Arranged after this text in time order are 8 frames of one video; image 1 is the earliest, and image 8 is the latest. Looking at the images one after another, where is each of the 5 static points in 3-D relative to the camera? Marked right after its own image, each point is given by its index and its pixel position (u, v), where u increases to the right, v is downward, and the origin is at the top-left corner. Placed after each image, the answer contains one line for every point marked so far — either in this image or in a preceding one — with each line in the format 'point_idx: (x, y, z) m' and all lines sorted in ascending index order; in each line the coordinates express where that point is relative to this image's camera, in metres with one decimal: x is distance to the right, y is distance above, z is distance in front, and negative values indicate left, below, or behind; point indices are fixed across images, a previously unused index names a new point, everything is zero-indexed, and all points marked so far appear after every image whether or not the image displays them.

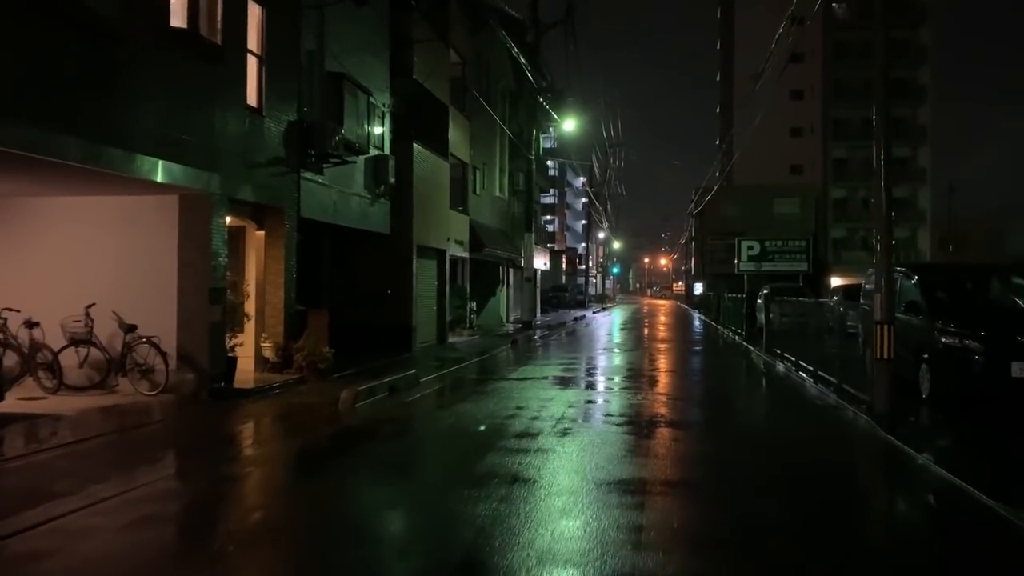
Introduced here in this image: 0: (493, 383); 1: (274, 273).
0: (-0.5, -2.0, +18.1) m
1: (-4.5, +0.3, +16.1) m
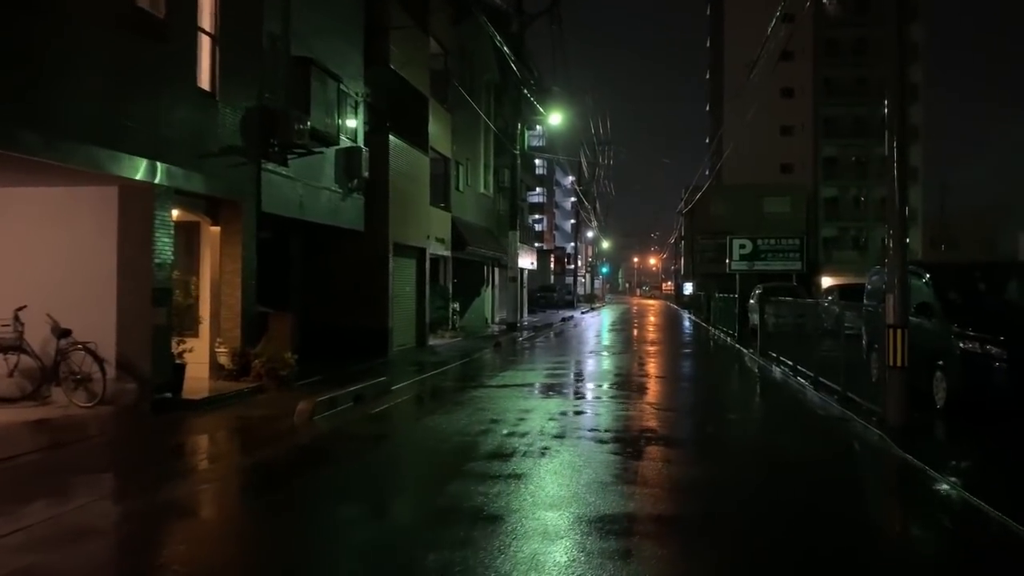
0: (-0.9, -2.0, +16.8) m
1: (-4.9, +0.3, +14.8) m
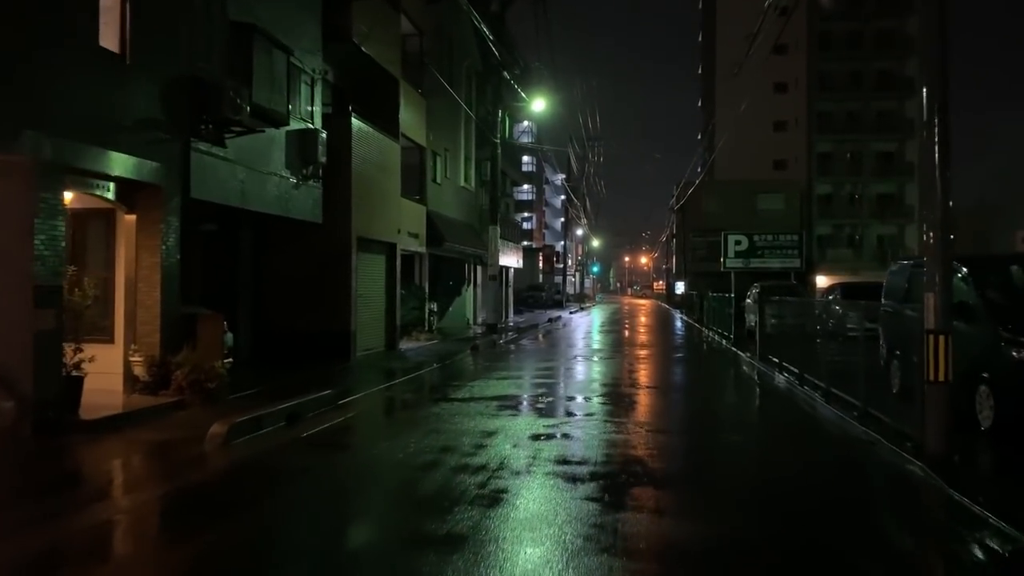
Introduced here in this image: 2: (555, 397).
0: (-1.4, -2.0, +14.7) m
1: (-5.4, +0.3, +12.7) m
2: (+0.7, -1.8, +14.6) m
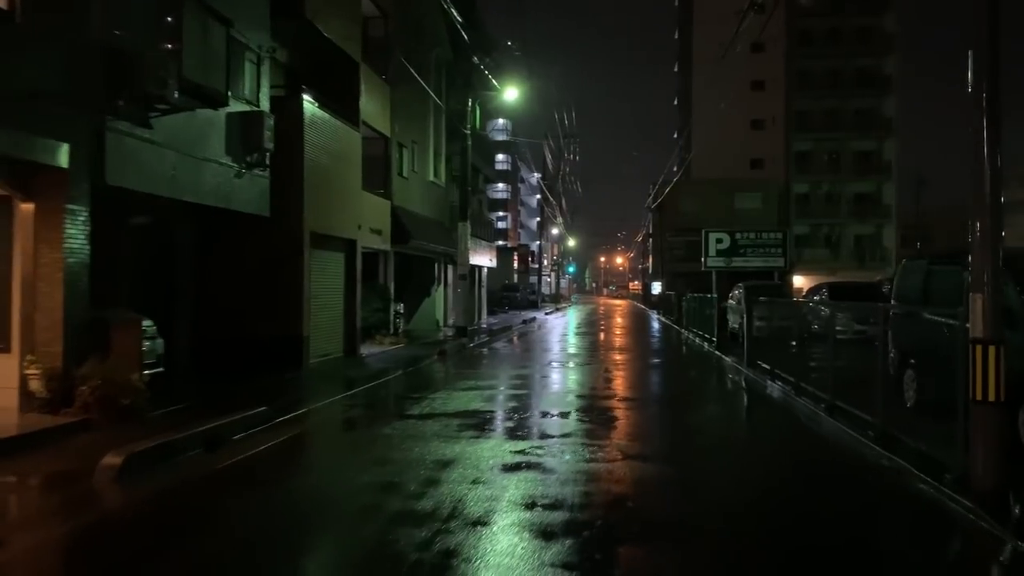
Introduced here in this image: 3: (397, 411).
0: (-2.0, -2.0, +13.0) m
1: (-5.9, +0.3, +10.9) m
2: (+0.2, -1.8, +13.0) m
3: (-1.9, -2.0, +13.5) m
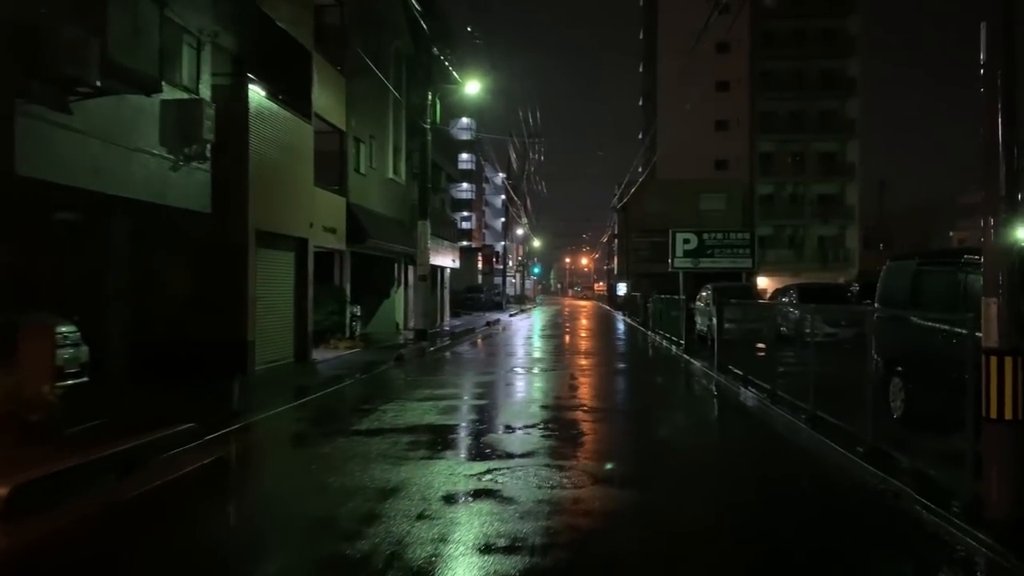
0: (-2.6, -2.0, +11.9) m
1: (-6.4, +0.3, +9.6) m
2: (-0.4, -1.9, +11.9) m
3: (-2.5, -2.0, +12.4) m
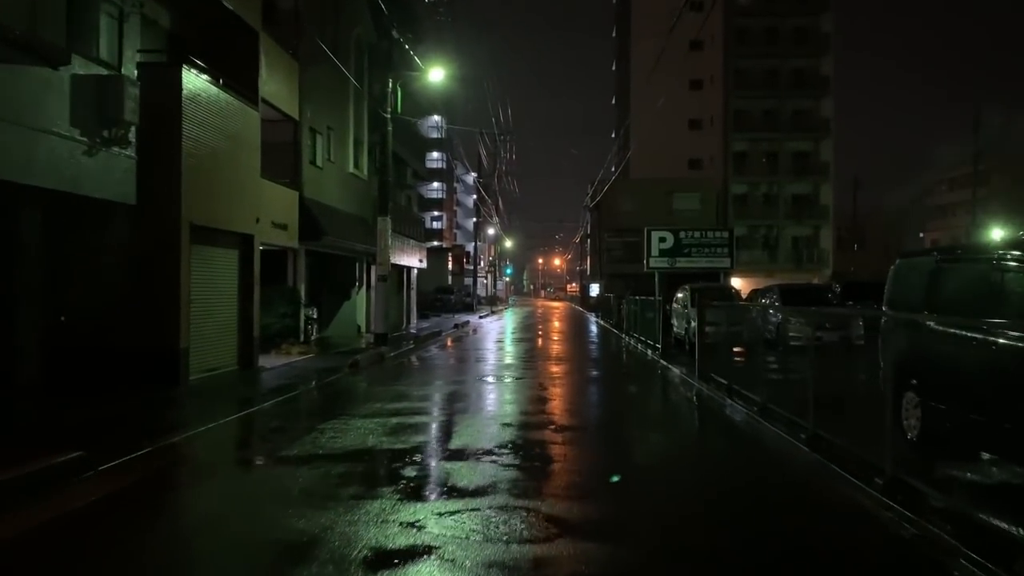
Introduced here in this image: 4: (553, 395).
0: (-3.1, -2.0, +10.3) m
1: (-6.9, +0.3, +7.8) m
2: (-0.9, -1.9, +10.4) m
3: (-3.0, -2.0, +10.7) m
4: (+0.8, -2.0, +15.8) m
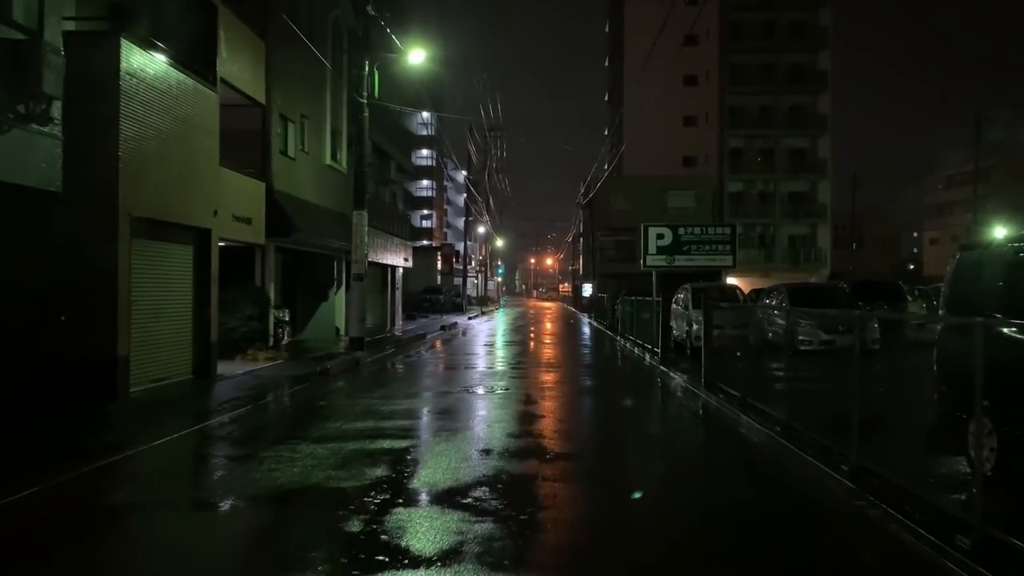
0: (-3.3, -2.0, +8.4) m
1: (-7.0, +0.3, +5.9) m
2: (-1.1, -1.9, +8.5) m
3: (-3.2, -2.0, +8.9) m
4: (+0.5, -2.0, +14.0) m
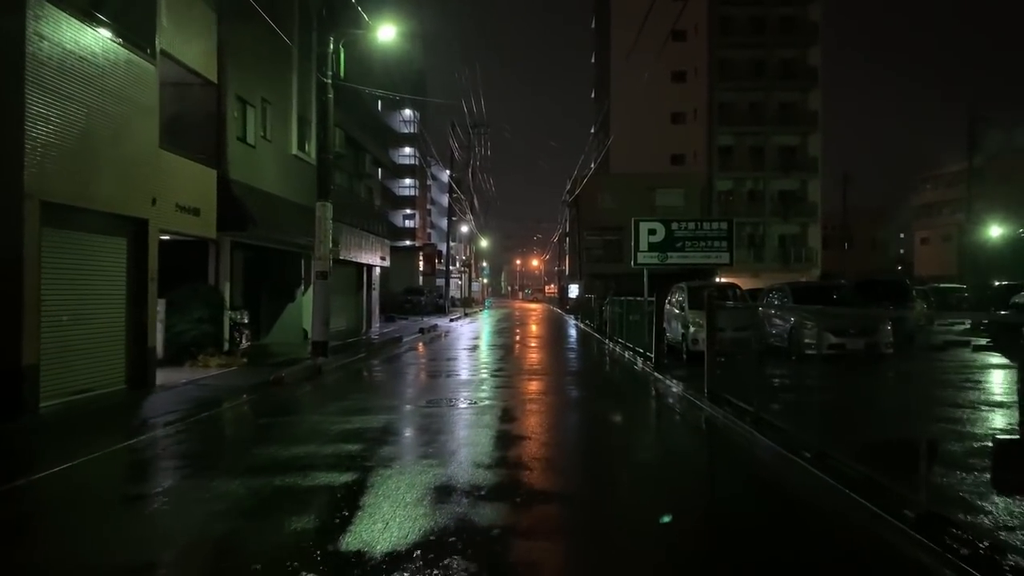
0: (-3.5, -2.0, +6.4) m
1: (-7.3, +0.3, +3.9) m
2: (-1.4, -1.8, +6.6) m
3: (-3.5, -2.0, +6.9) m
4: (+0.2, -1.9, +12.1) m
